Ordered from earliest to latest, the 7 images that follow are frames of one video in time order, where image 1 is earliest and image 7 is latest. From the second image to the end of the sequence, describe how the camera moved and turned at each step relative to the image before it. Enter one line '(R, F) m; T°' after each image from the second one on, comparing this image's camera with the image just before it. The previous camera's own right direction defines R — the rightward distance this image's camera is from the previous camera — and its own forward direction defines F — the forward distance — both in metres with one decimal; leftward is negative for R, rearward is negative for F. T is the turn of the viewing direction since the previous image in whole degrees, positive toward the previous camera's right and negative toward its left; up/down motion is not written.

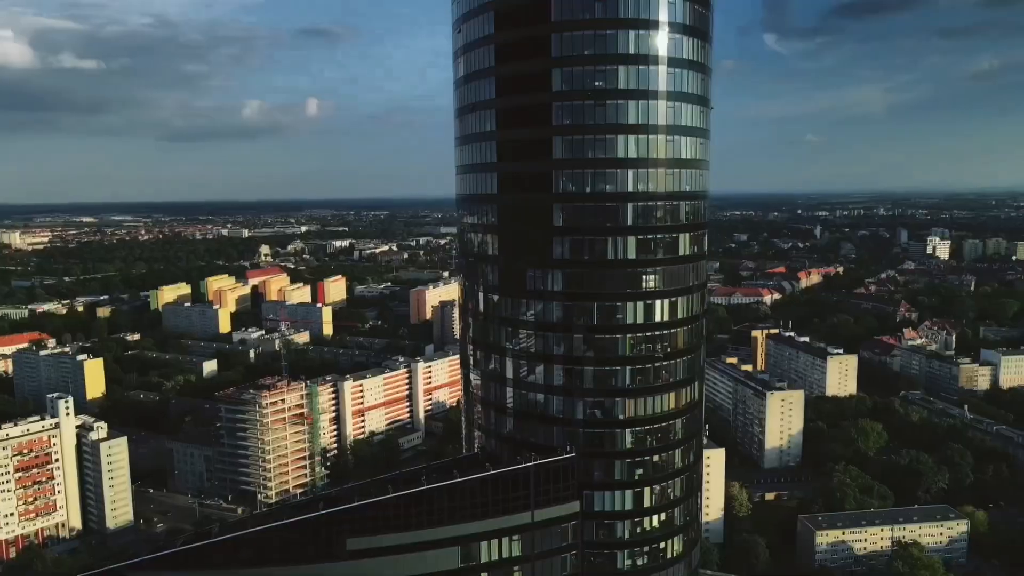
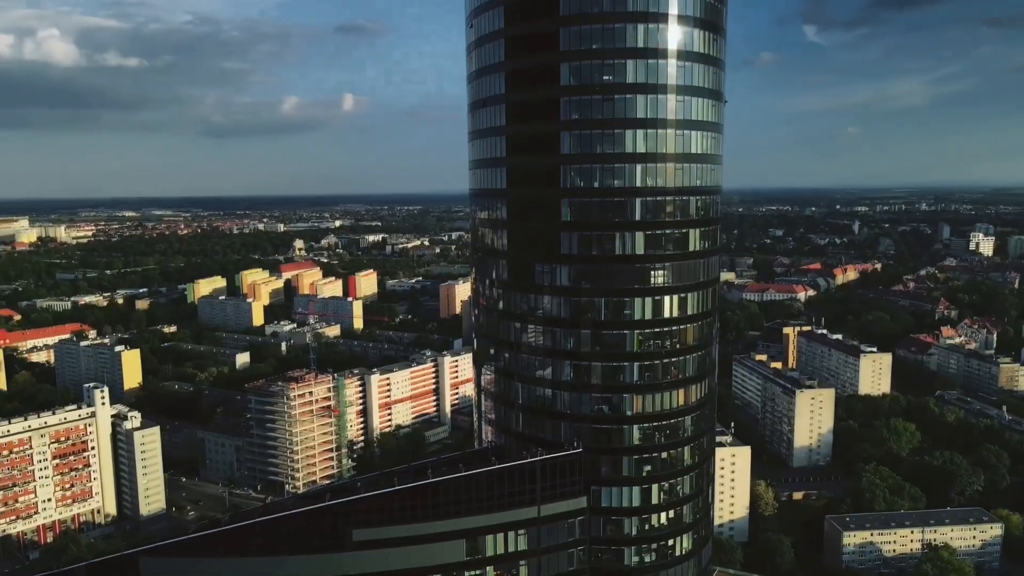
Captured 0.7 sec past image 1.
(+0.7, 0.0) m; -2°
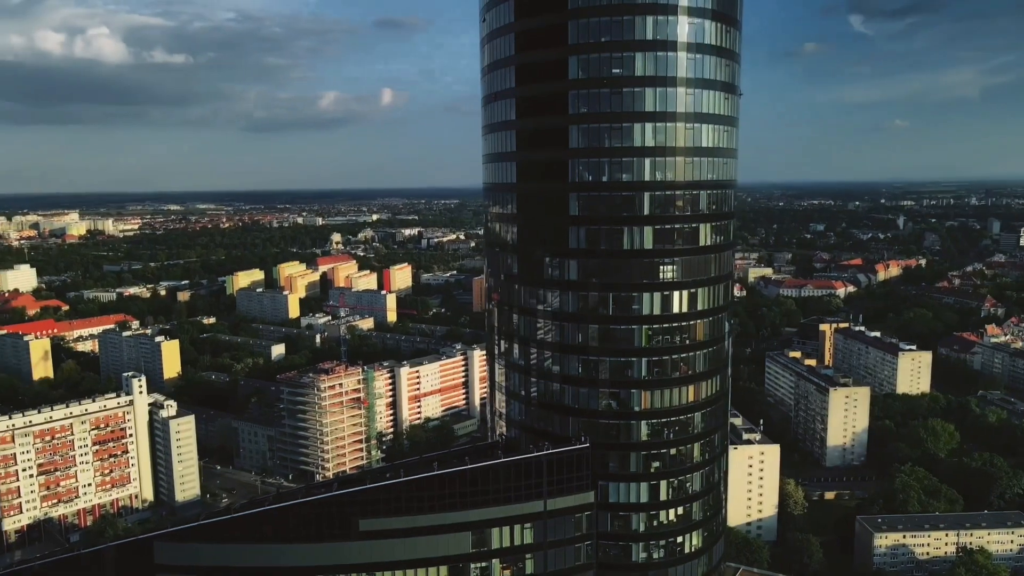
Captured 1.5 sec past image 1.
(+0.8, 0.0) m; -3°
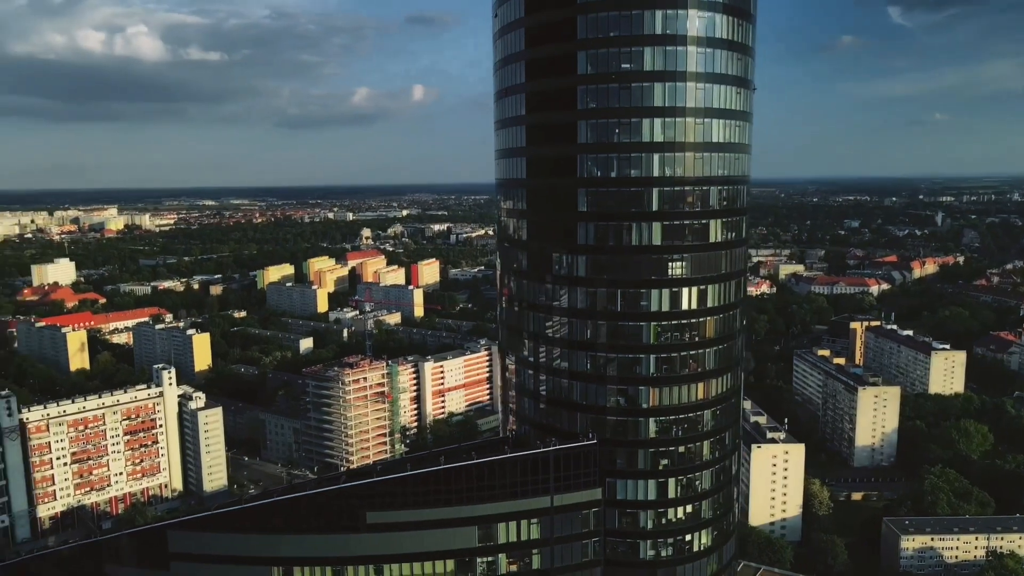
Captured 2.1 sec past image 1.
(+0.6, 0.0) m; -2°
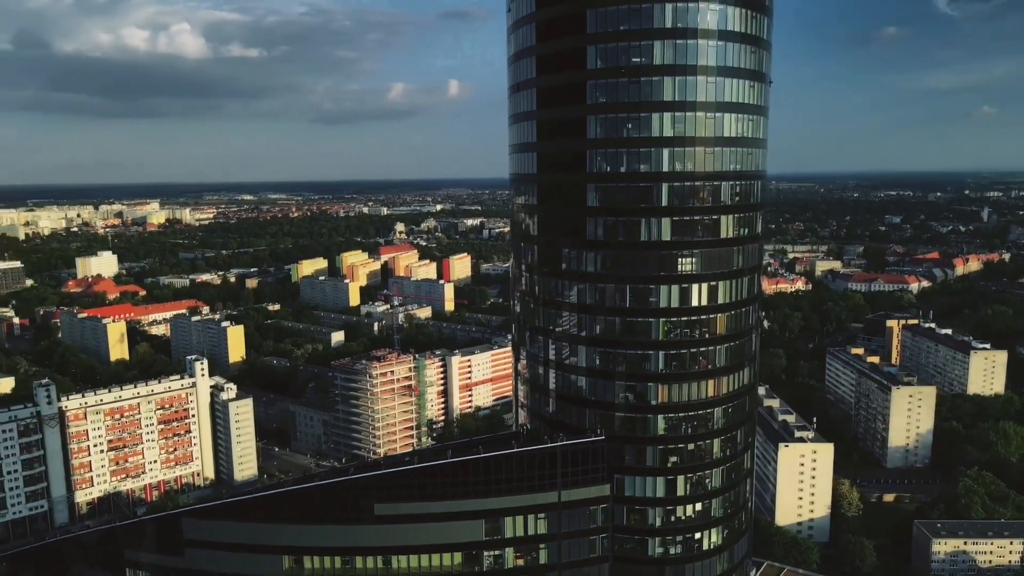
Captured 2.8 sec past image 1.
(+0.7, 0.0) m; -3°
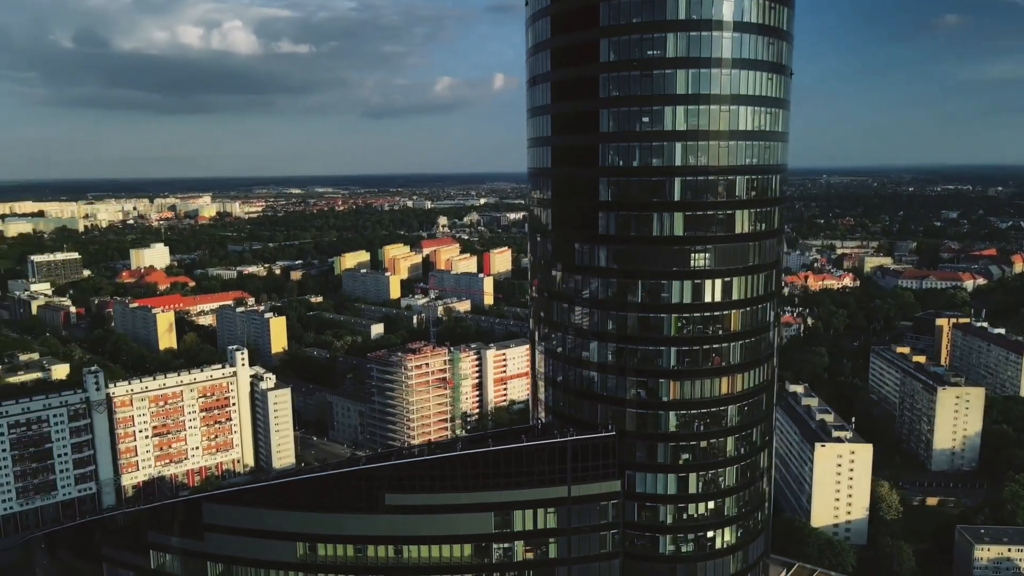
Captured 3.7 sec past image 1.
(+0.9, 0.0) m; -3°
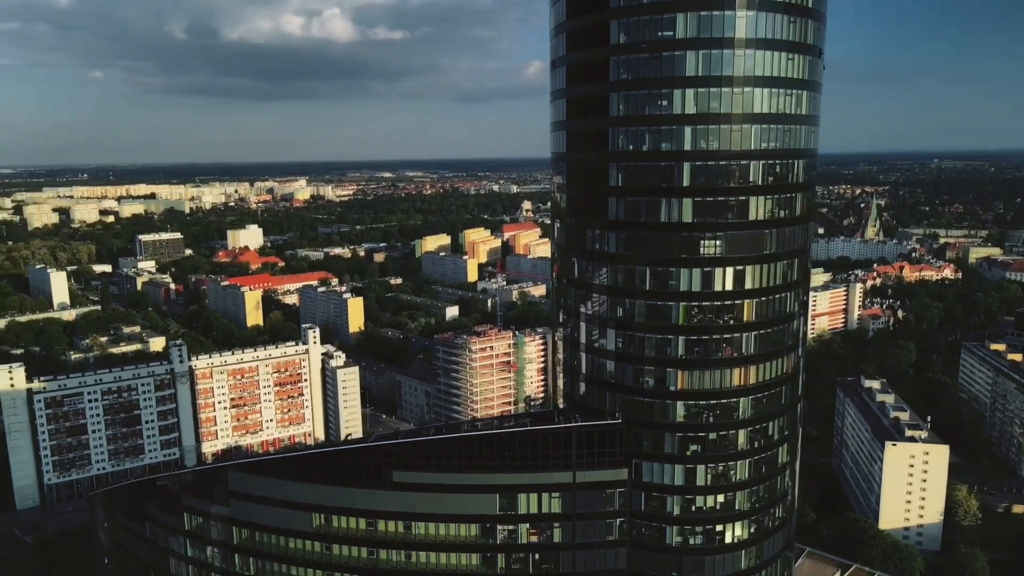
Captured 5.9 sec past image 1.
(+2.1, 0.0) m; -7°
